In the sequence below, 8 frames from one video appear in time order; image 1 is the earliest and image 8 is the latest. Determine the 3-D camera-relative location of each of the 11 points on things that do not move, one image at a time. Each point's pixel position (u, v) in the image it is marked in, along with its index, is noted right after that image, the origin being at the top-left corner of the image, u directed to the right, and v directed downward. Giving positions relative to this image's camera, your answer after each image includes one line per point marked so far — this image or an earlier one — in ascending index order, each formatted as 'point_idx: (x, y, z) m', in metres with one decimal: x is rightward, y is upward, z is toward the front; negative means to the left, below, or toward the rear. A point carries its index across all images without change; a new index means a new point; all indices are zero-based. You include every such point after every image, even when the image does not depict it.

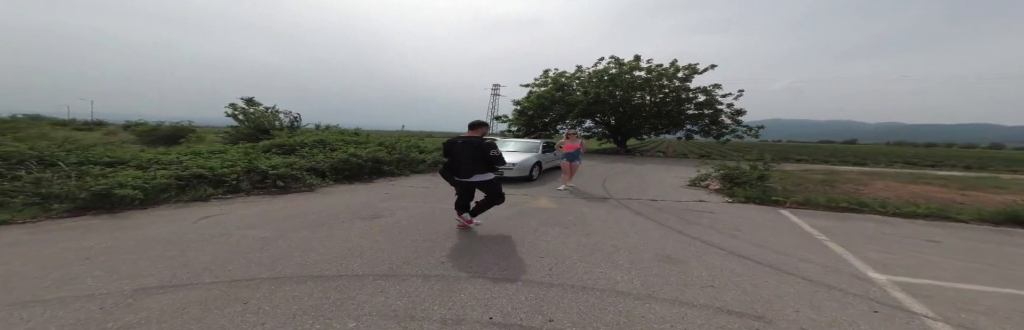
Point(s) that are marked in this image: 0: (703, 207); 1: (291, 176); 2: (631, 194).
0: (+3.4, -0.7, +5.5) m
1: (-4.7, -0.2, +6.1) m
2: (+2.7, -0.7, +6.8) m
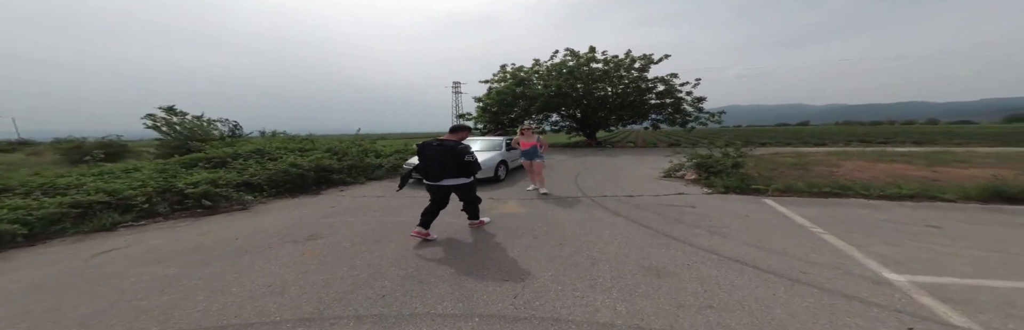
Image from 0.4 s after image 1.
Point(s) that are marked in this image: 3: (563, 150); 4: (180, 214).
0: (+3.0, -0.6, +5.1) m
1: (-5.2, -0.5, +5.3) m
2: (+2.1, -0.6, +6.4) m
3: (+3.8, +1.1, +19.2) m
4: (-5.4, -0.8, +4.7) m
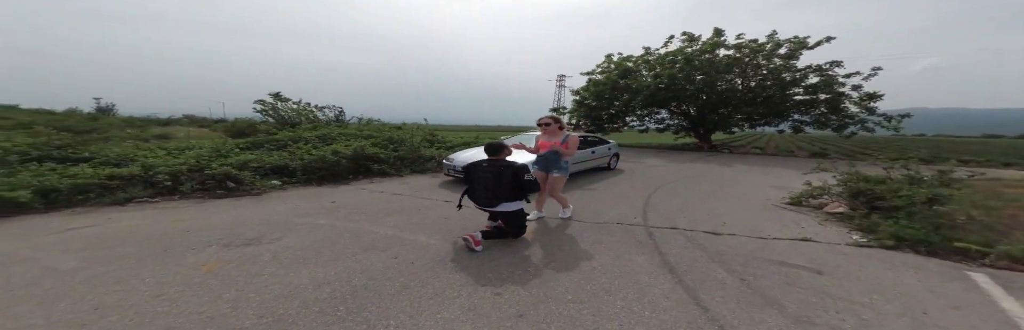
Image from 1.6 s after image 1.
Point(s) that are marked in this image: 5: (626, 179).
0: (+2.9, -0.9, +3.1) m
1: (-4.9, -0.2, +5.5) m
2: (+2.5, -0.8, +4.6) m
3: (+7.7, +0.7, +16.3) m
4: (-5.3, -0.5, +5.0) m
5: (+3.6, -0.3, +9.0) m
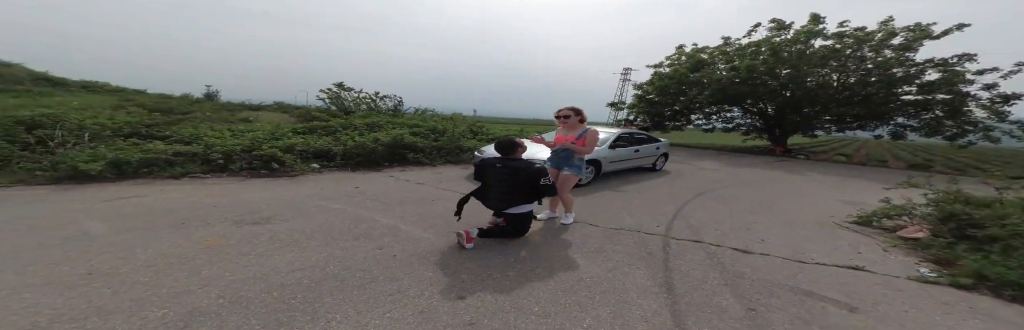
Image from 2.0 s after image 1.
0: (+2.7, -1.0, +2.5) m
1: (-4.6, +0.1, +6.0) m
2: (+2.5, -0.8, +4.0) m
3: (+9.5, +0.6, +14.9) m
4: (-5.0, -0.1, +5.6) m
5: (+4.4, -0.4, +8.2) m
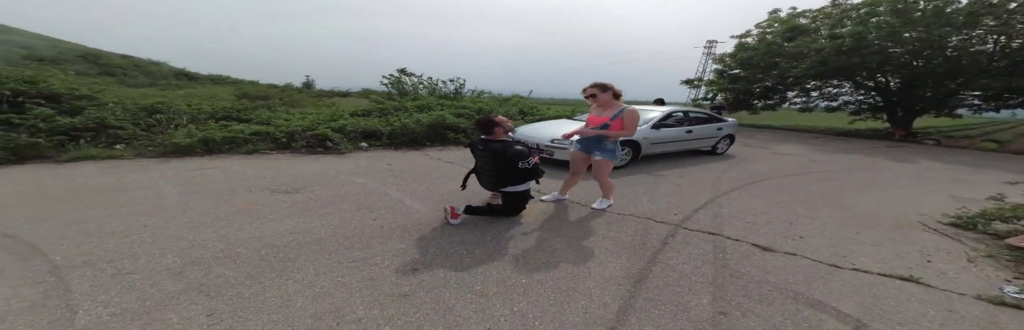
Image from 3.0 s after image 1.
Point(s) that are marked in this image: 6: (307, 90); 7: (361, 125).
0: (+2.4, -0.8, +2.0) m
1: (-4.1, +0.6, +6.7) m
2: (+2.5, -0.6, +3.5) m
3: (+11.5, +1.3, +12.7) m
4: (-4.6, +0.3, +6.4) m
5: (+5.1, 0.0, +7.2) m
6: (-11.6, +4.2, +16.8) m
7: (-4.0, +1.1, +8.0) m
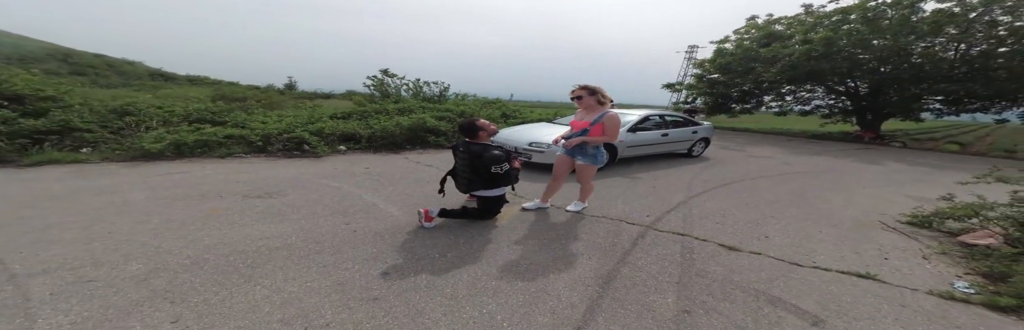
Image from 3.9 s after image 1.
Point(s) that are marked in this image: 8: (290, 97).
0: (+2.2, -0.9, +2.0) m
1: (-4.4, +0.5, +6.6) m
2: (+2.3, -0.7, +3.6) m
3: (+10.9, +1.2, +13.1) m
4: (-4.9, +0.2, +6.3) m
5: (+4.8, 0.0, +7.4) m
6: (-12.3, +4.0, +16.4) m
7: (-4.4, +1.0, +7.9) m
8: (-10.9, +3.3, +14.7) m
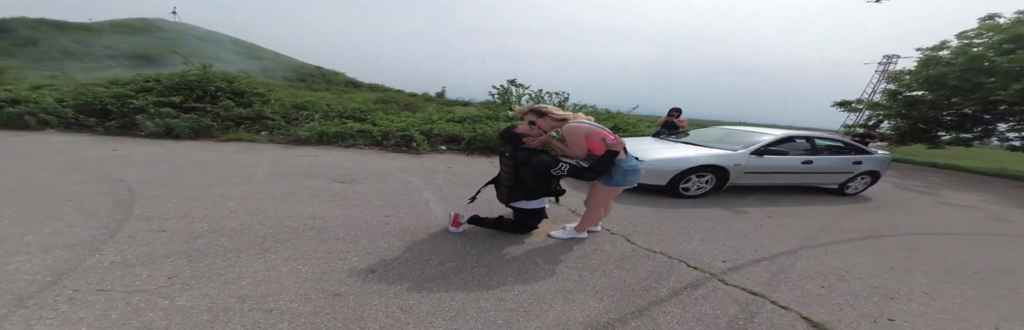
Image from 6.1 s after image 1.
0: (+1.9, -1.1, +1.0) m
1: (-2.7, +0.7, +7.6) m
2: (+2.5, -1.0, +2.5) m
3: (+14.0, -0.4, +8.5) m
4: (-3.3, +0.4, +7.4) m
5: (+6.2, -0.8, +5.2) m
6: (-6.5, +4.4, +19.5) m
7: (-2.2, +1.1, +8.8) m
8: (-5.8, +3.7, +17.4) m
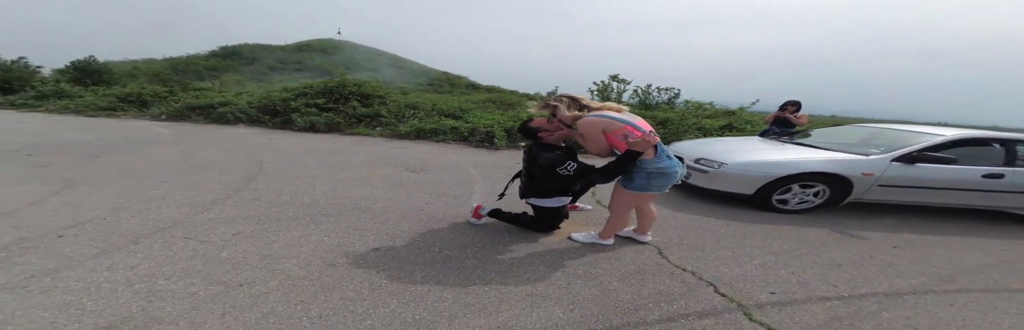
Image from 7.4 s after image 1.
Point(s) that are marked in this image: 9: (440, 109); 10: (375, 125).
0: (+1.3, -1.2, +0.4) m
1: (-0.8, +0.8, +8.0) m
2: (+2.3, -1.1, +1.6) m
3: (+15.1, -1.0, +3.7) m
4: (-1.5, +0.6, +8.1) m
5: (+6.7, -1.0, +3.0) m
6: (-0.5, +4.7, +20.5) m
7: (0.0, +1.2, +9.0) m
8: (-0.5, +4.0, +18.3) m
9: (-2.7, +1.8, +10.0) m
10: (-4.2, +1.2, +8.9) m
